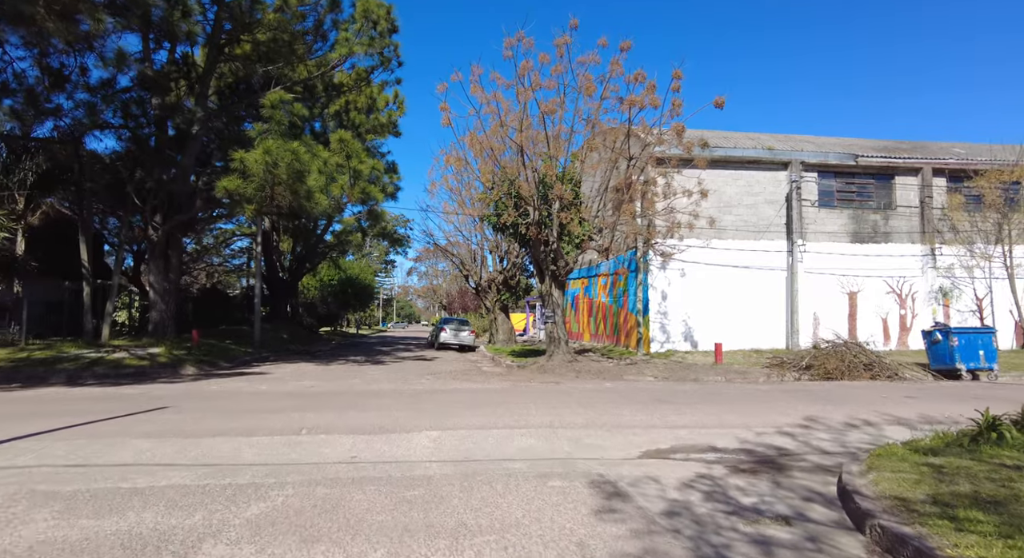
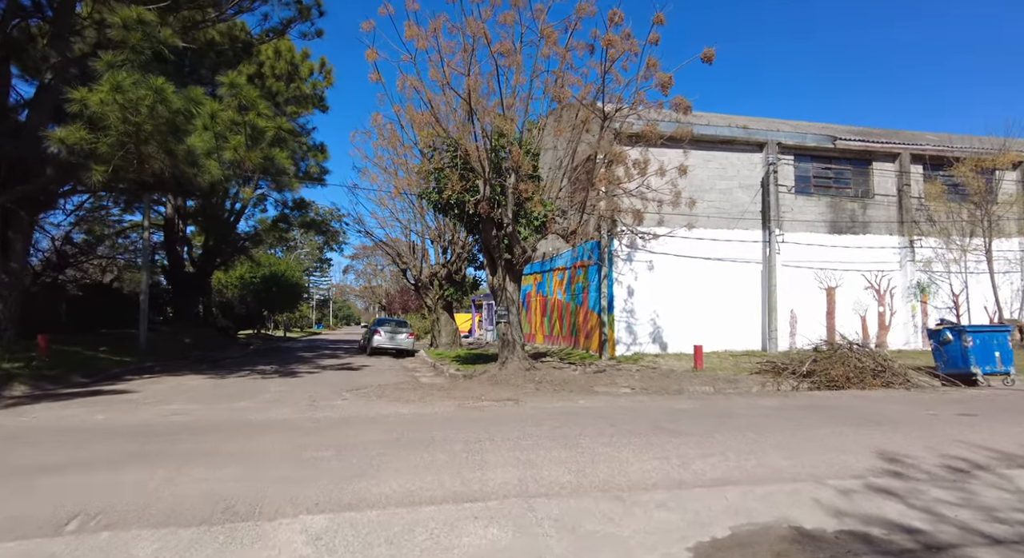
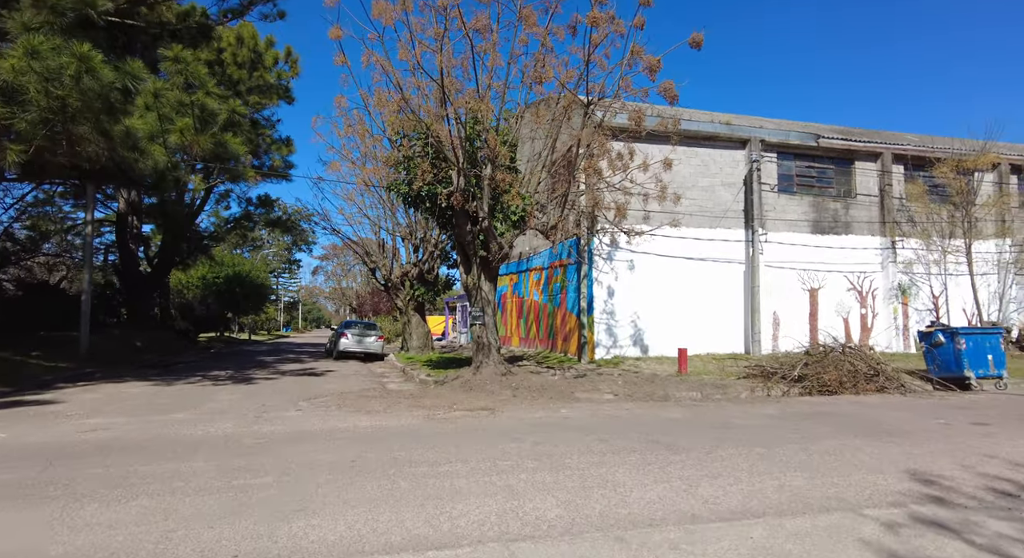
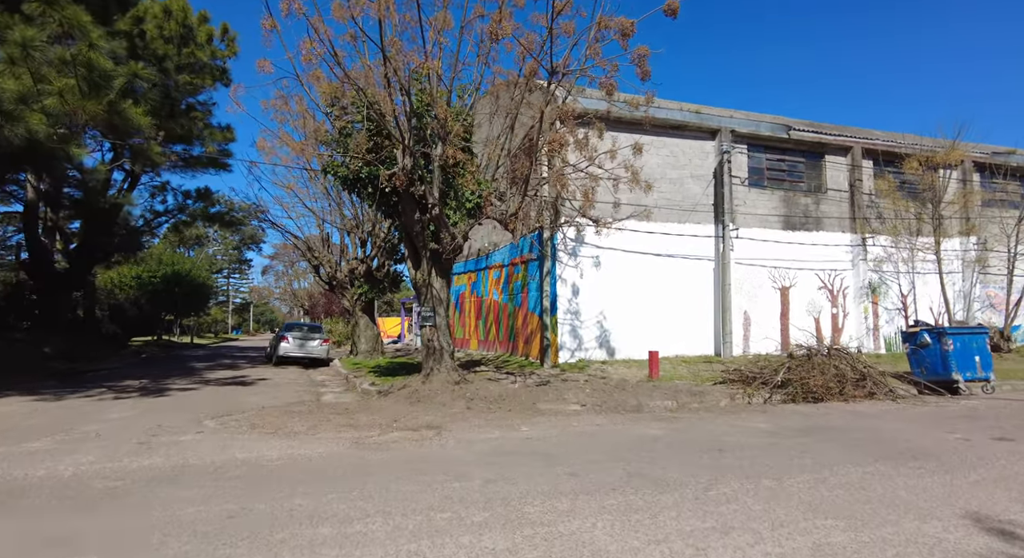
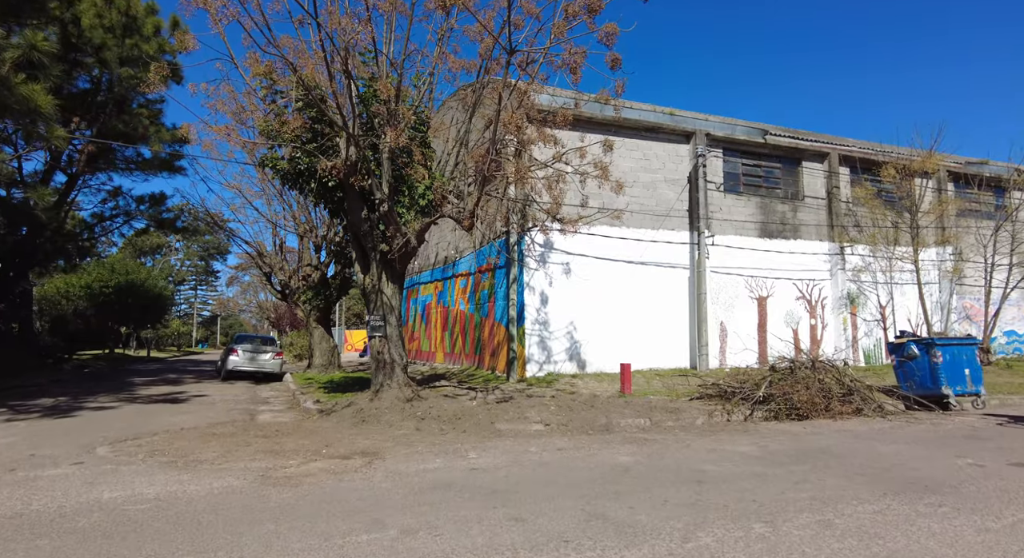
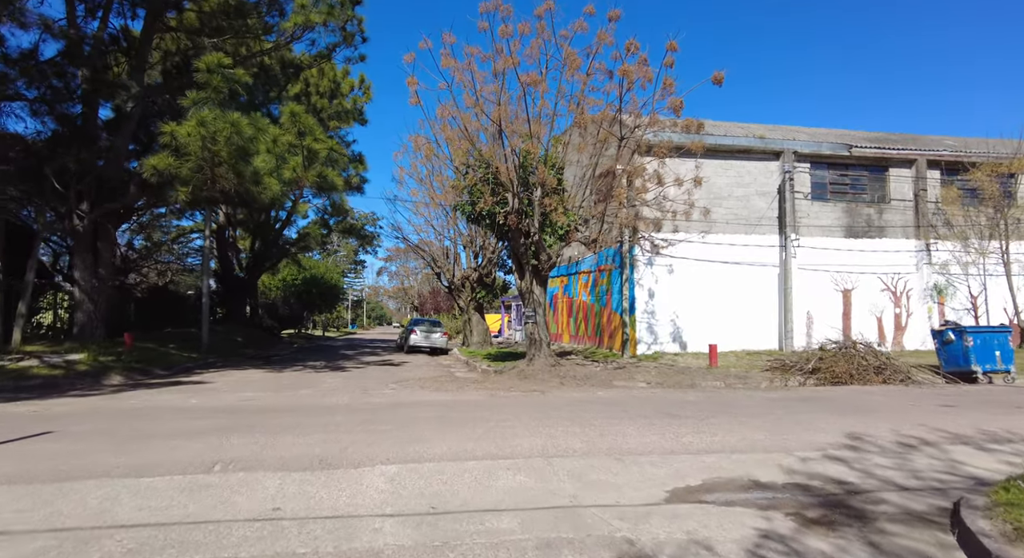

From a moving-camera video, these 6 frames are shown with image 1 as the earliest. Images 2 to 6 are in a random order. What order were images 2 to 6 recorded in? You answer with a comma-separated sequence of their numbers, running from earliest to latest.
6, 2, 3, 4, 5
